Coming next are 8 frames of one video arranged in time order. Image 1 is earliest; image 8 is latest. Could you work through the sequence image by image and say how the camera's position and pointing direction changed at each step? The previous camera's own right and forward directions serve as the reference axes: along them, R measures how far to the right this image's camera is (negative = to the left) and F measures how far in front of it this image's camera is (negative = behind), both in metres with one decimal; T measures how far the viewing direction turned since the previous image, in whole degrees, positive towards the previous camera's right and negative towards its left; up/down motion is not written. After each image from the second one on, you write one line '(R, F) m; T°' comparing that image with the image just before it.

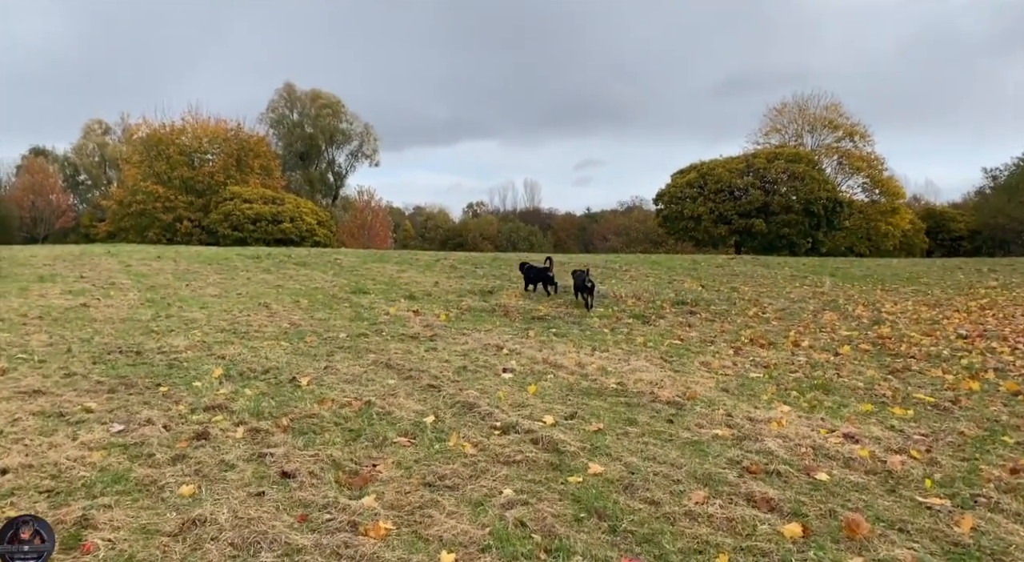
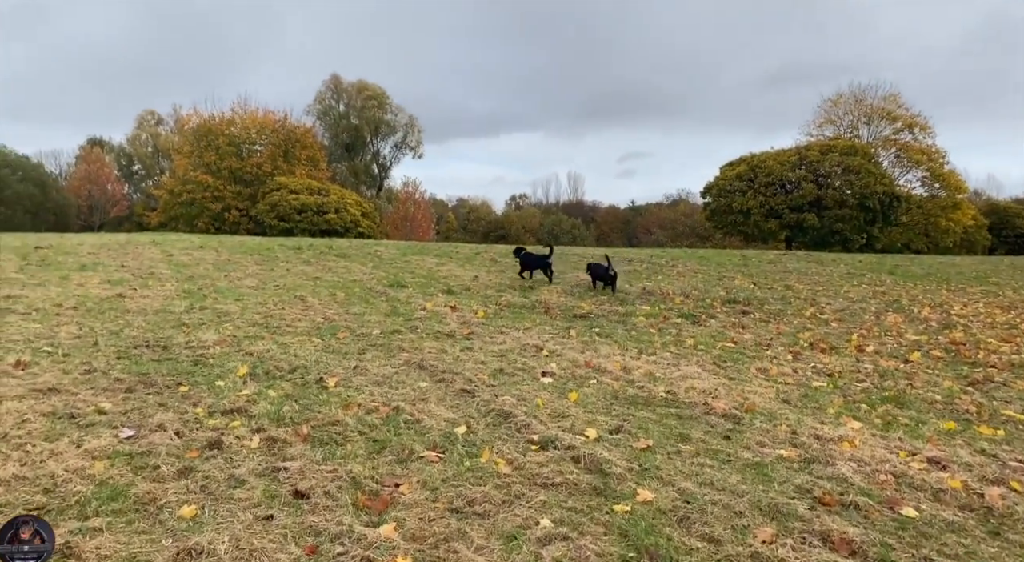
(0.0, +0.4) m; -3°
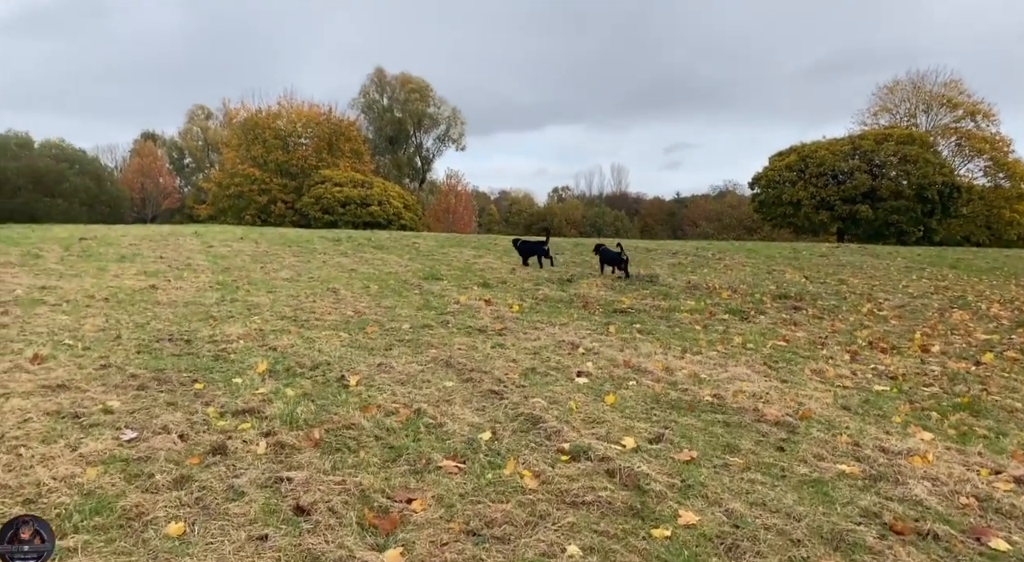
(+0.1, +0.4) m; -3°
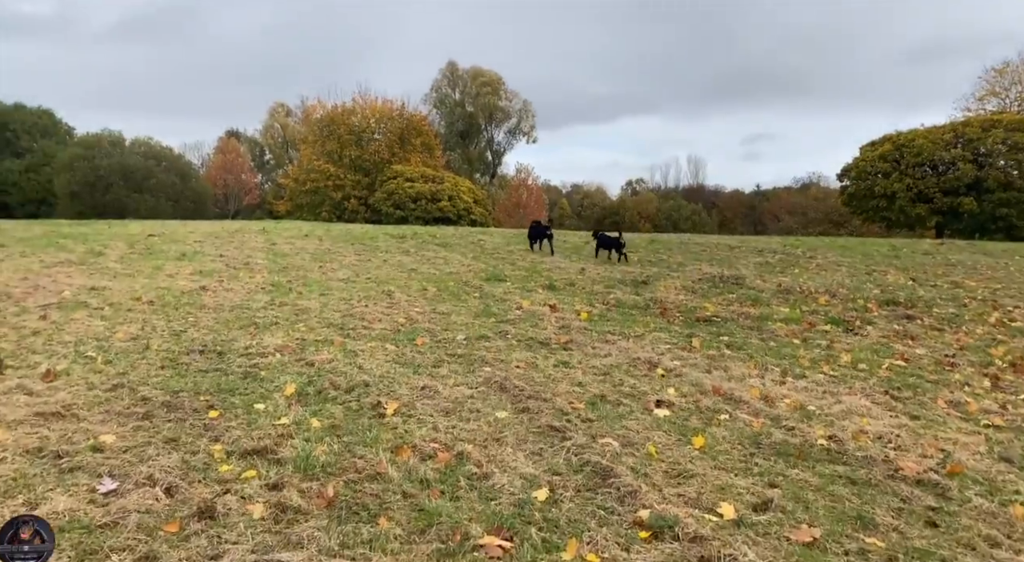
(0.0, +0.8) m; -6°
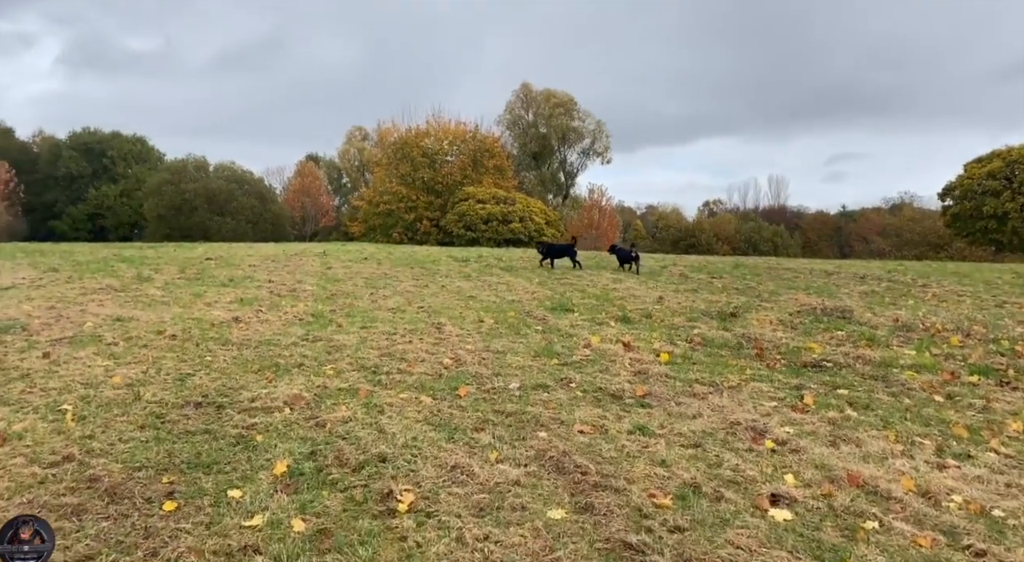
(+0.1, +1.1) m; -6°
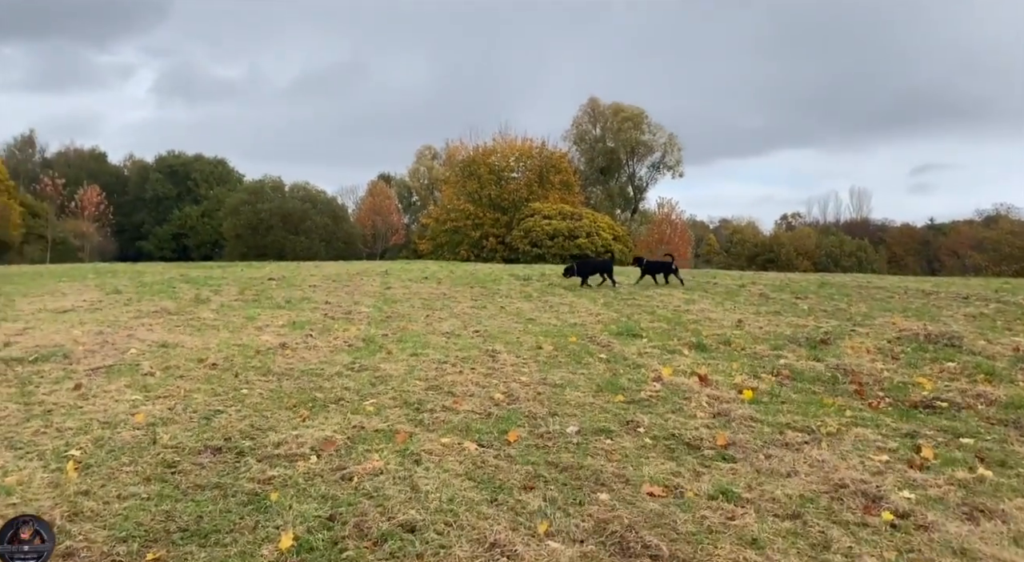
(+0.1, +0.6) m; -6°
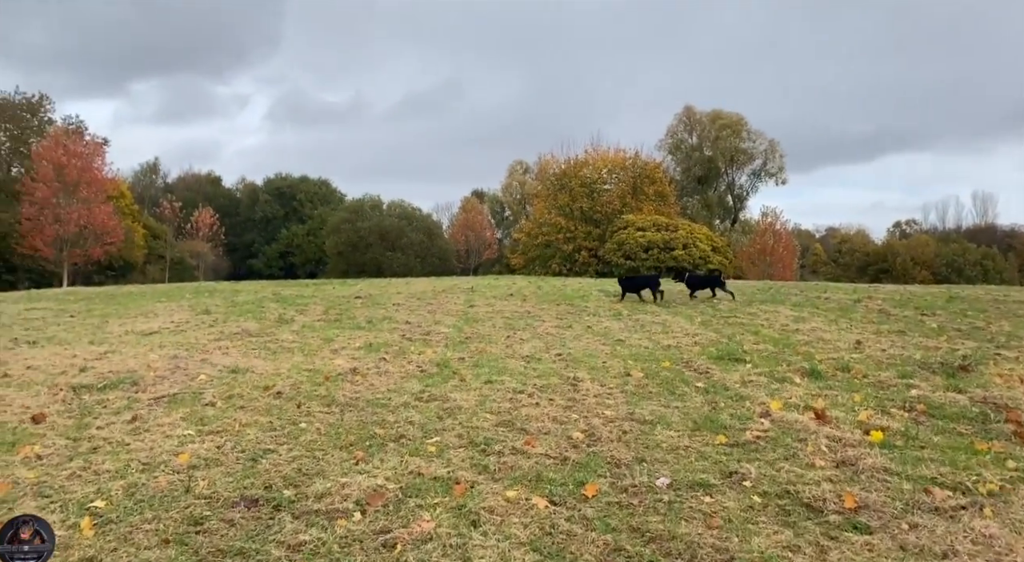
(+0.1, +0.6) m; -8°
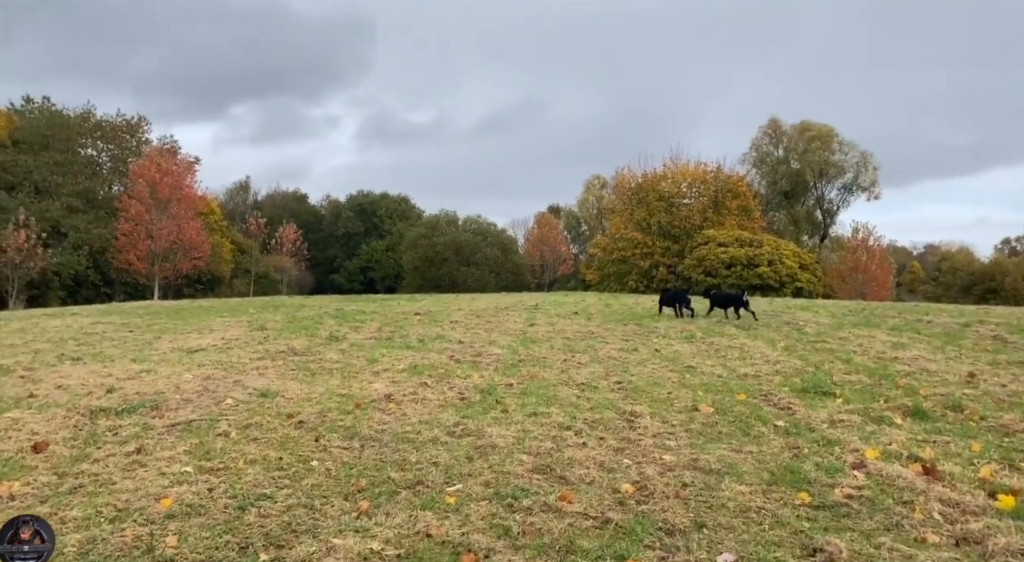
(+0.2, +0.7) m; -6°
